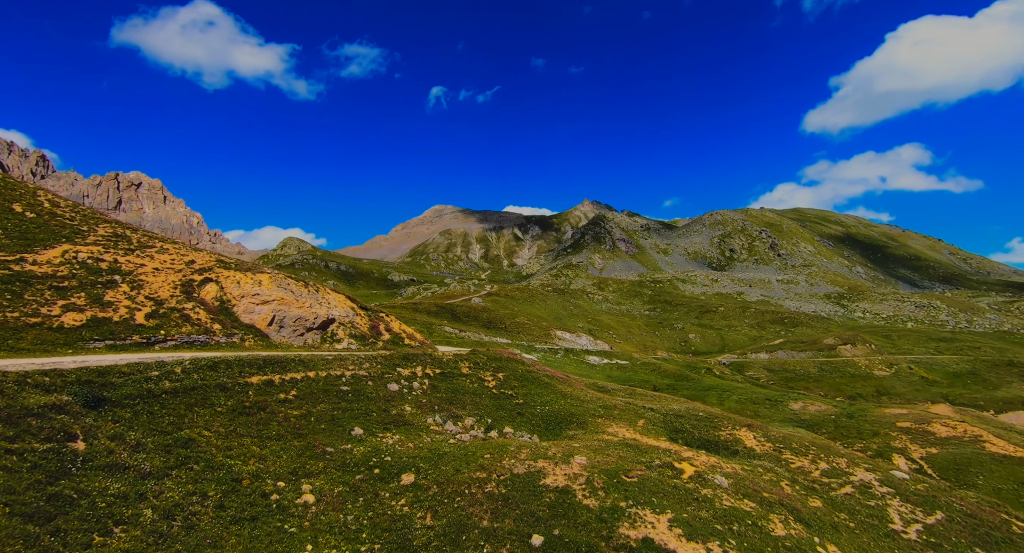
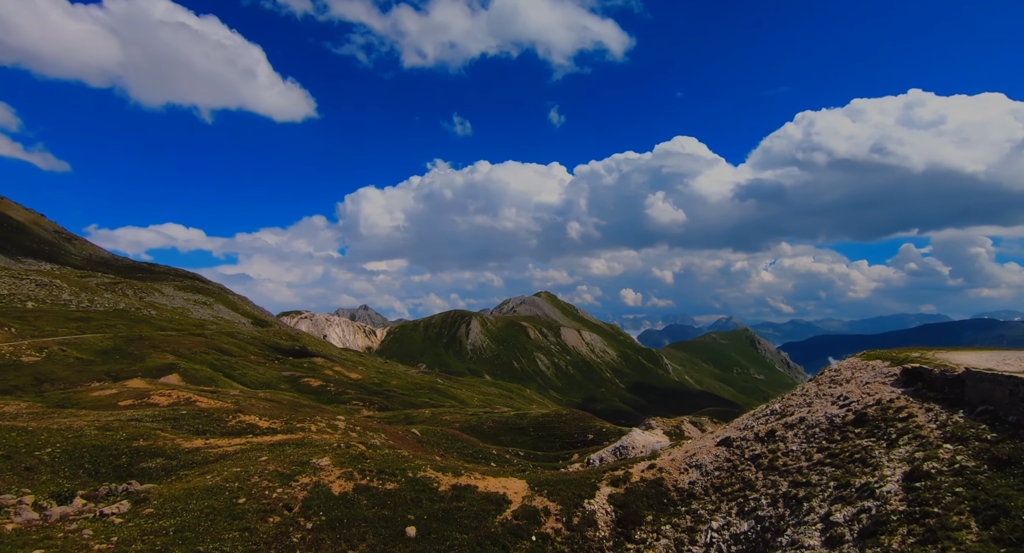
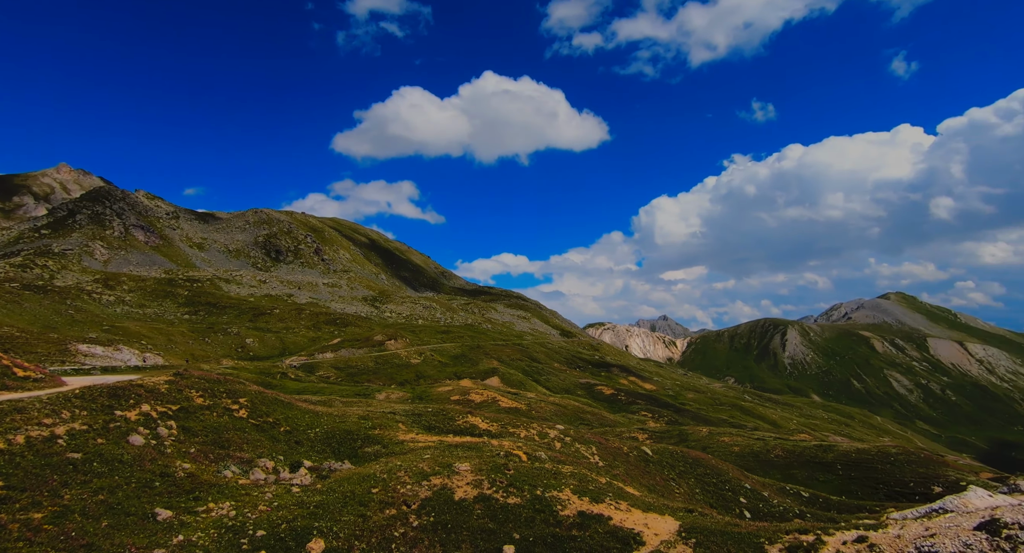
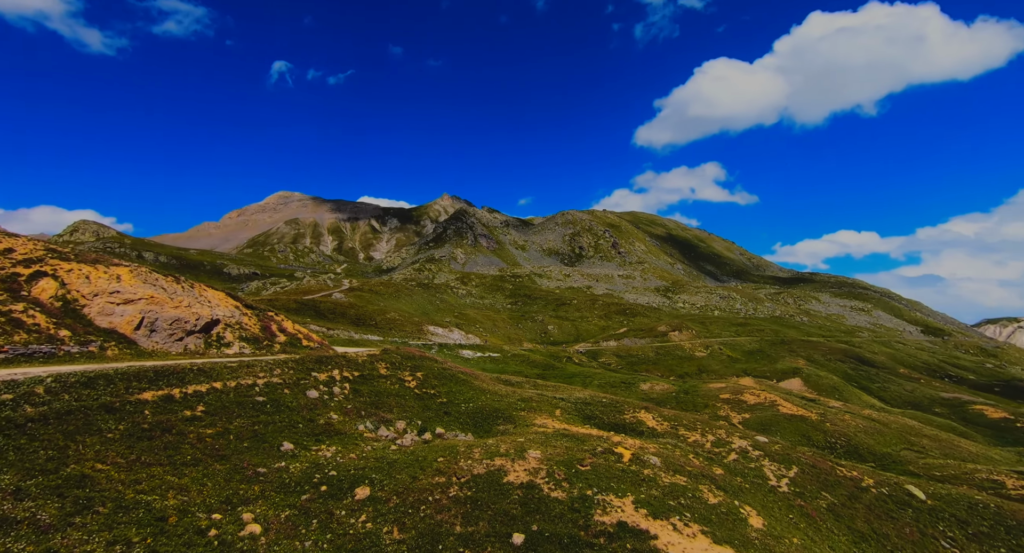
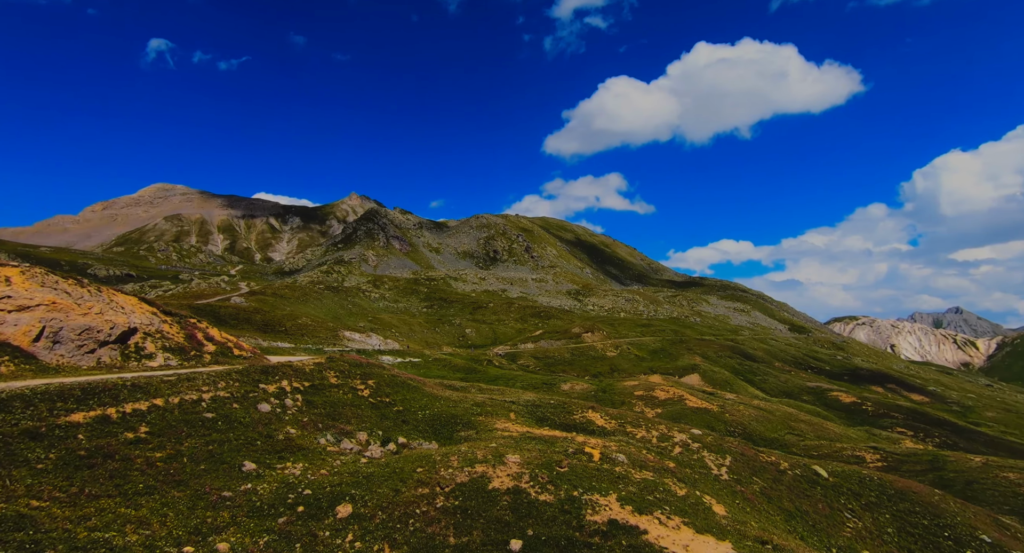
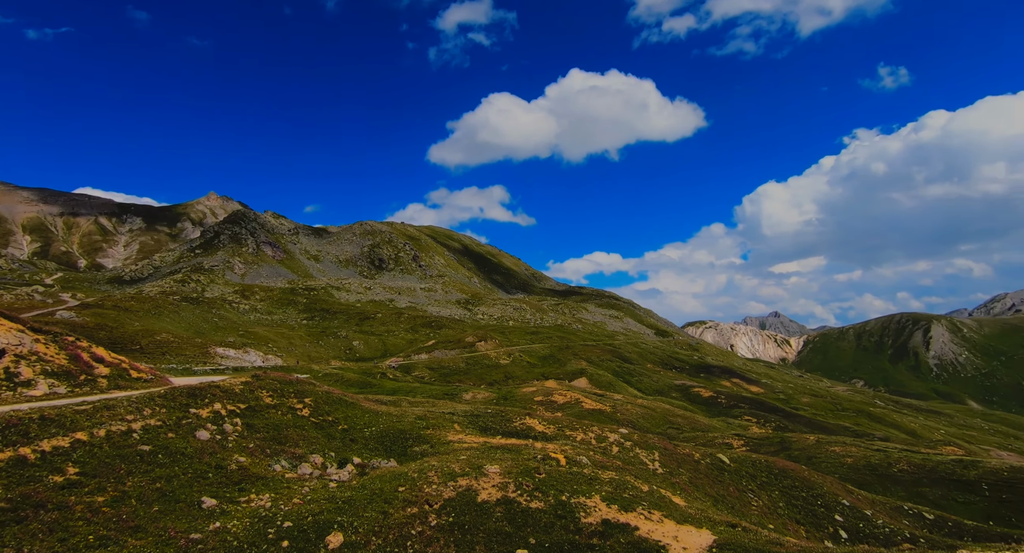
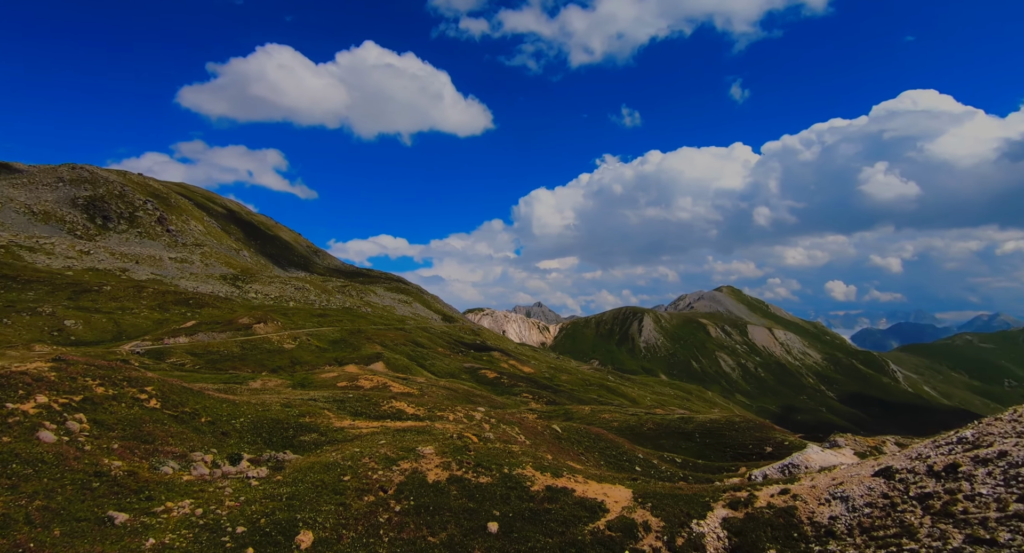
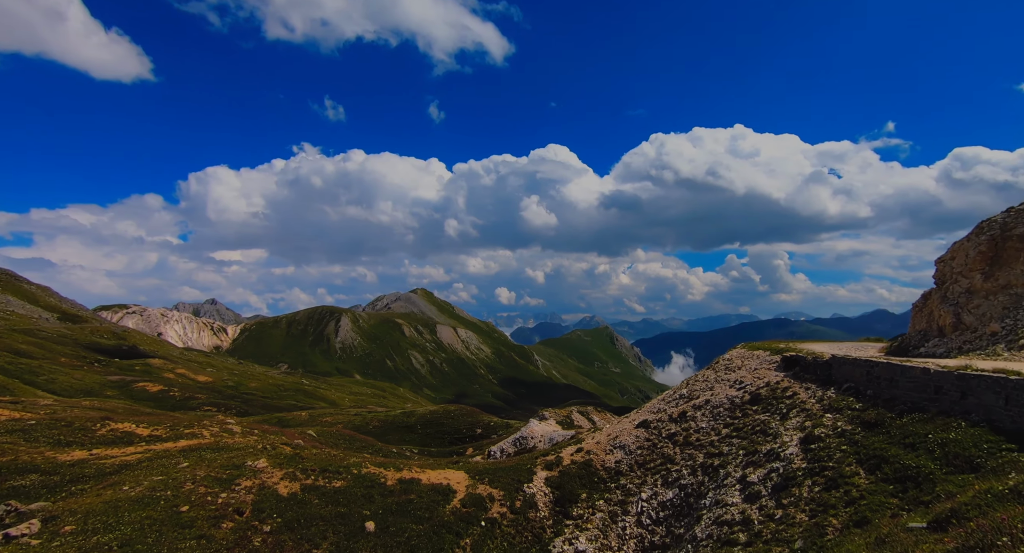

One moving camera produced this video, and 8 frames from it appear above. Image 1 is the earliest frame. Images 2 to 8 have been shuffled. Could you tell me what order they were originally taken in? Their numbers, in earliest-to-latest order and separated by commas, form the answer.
4, 5, 6, 3, 7, 2, 8
